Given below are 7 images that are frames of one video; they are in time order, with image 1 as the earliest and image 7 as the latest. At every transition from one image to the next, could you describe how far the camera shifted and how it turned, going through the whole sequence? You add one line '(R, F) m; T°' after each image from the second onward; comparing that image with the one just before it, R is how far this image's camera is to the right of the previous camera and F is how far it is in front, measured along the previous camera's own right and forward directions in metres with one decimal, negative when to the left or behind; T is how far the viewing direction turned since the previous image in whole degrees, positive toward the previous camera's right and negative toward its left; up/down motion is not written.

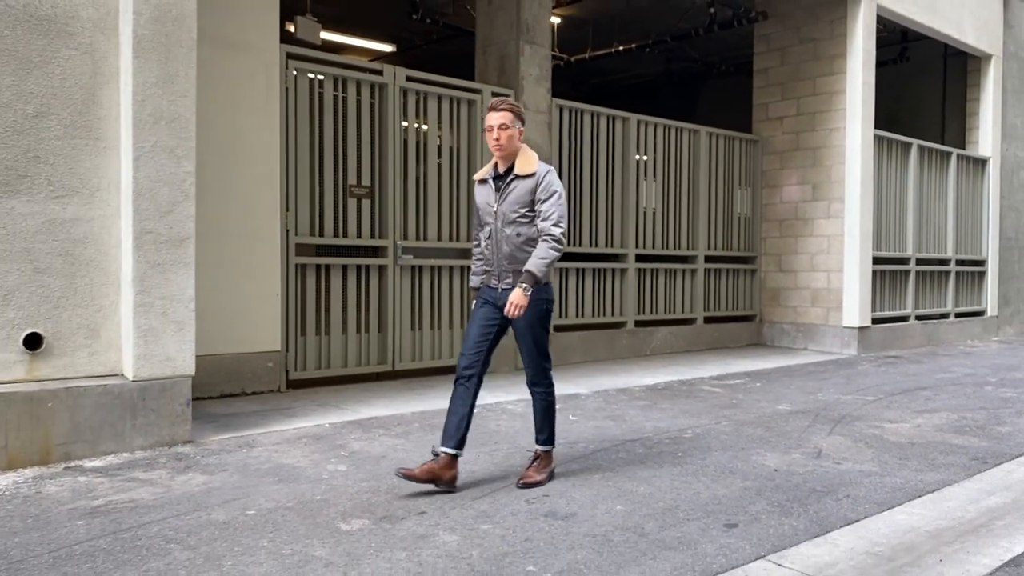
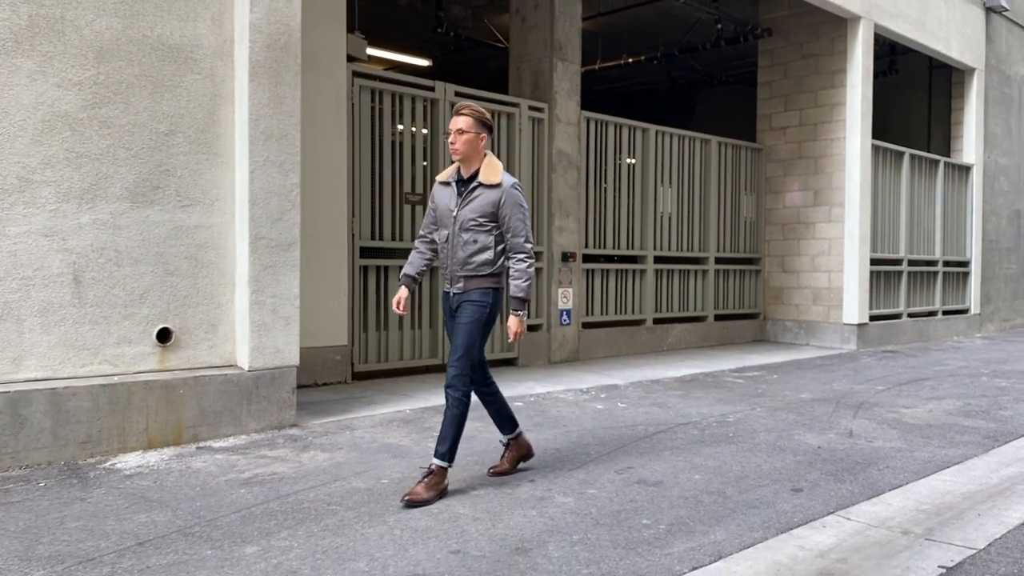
(-0.7, -0.6) m; +2°
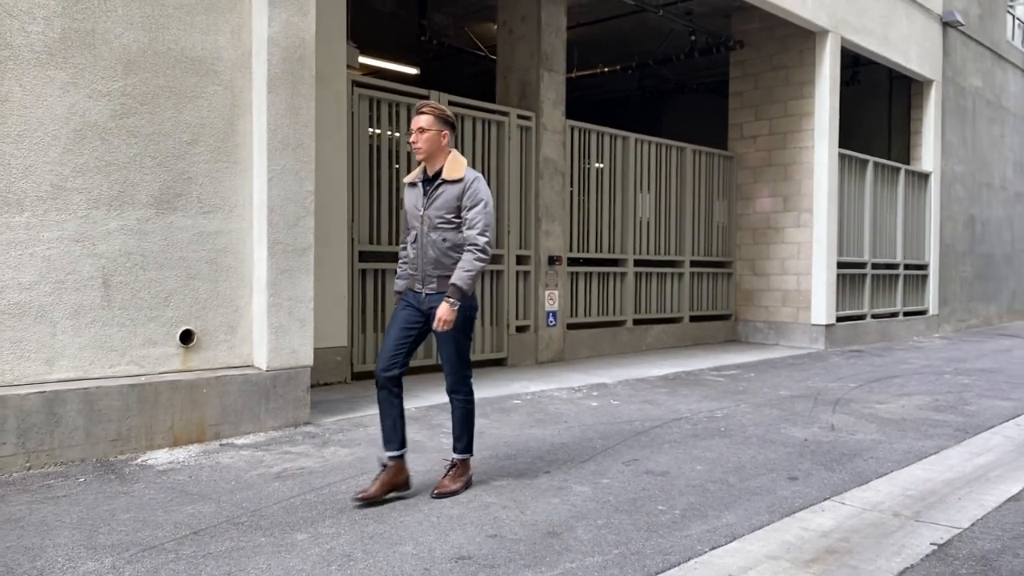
(-0.3, -0.3) m; +3°
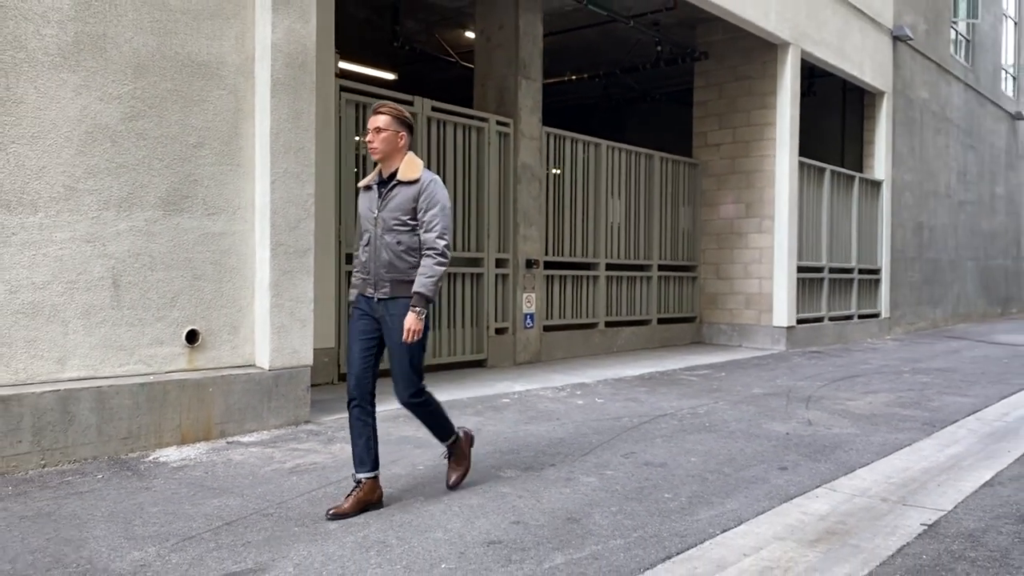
(-0.3, -0.2) m; +3°
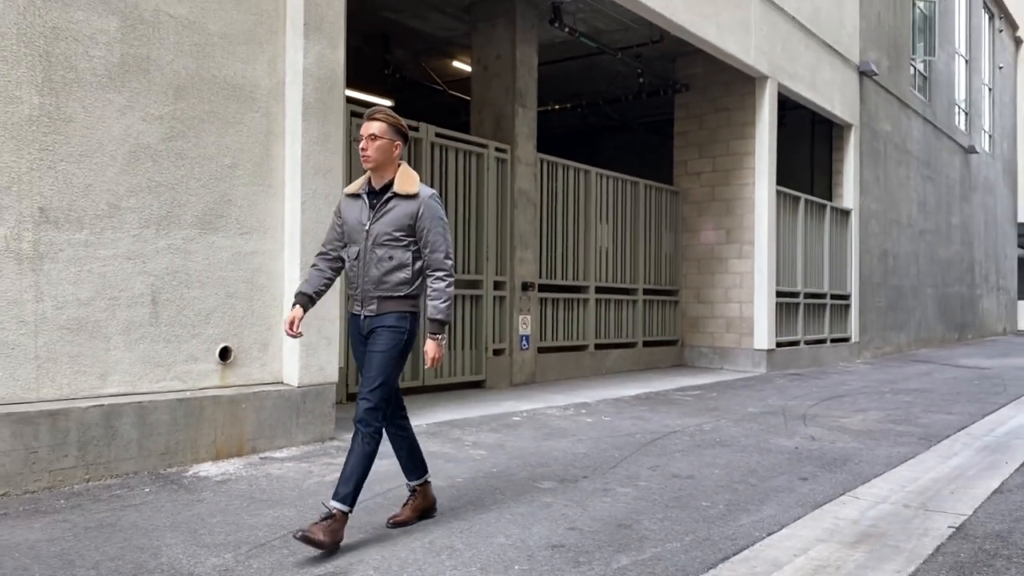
(-0.5, -0.2) m; +3°
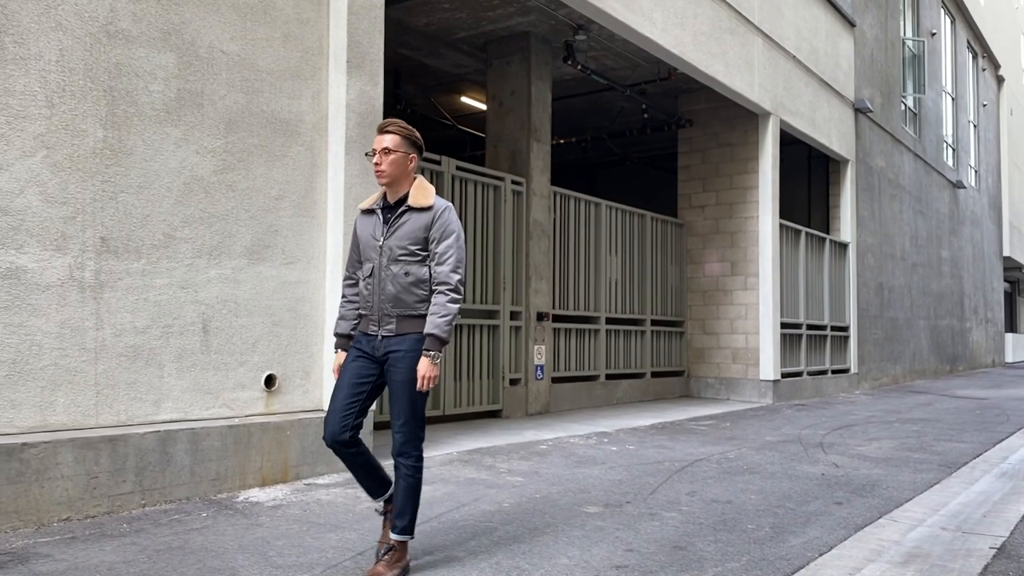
(-0.4, -0.2) m; +1°
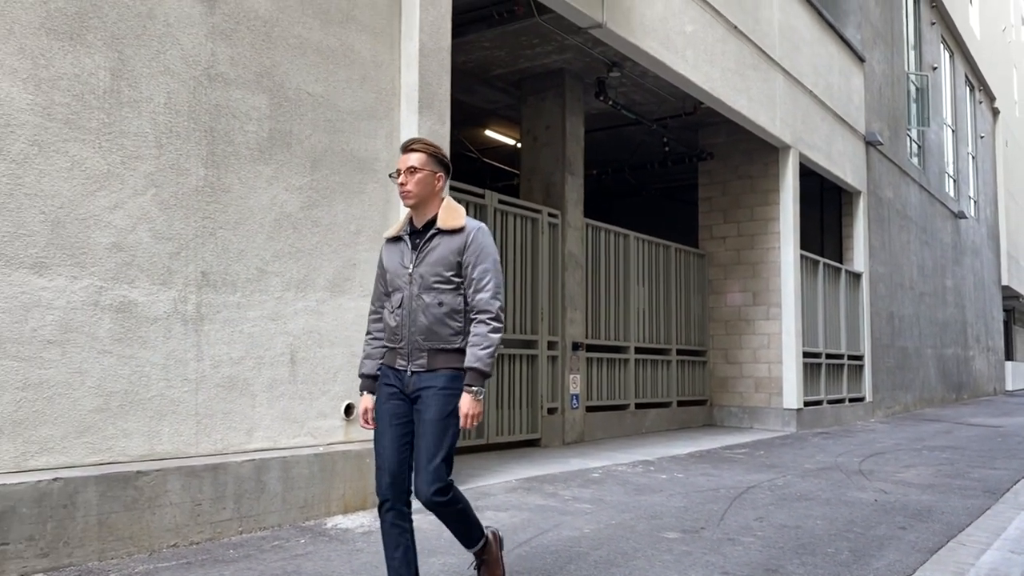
(-0.6, -0.2) m; 0°
